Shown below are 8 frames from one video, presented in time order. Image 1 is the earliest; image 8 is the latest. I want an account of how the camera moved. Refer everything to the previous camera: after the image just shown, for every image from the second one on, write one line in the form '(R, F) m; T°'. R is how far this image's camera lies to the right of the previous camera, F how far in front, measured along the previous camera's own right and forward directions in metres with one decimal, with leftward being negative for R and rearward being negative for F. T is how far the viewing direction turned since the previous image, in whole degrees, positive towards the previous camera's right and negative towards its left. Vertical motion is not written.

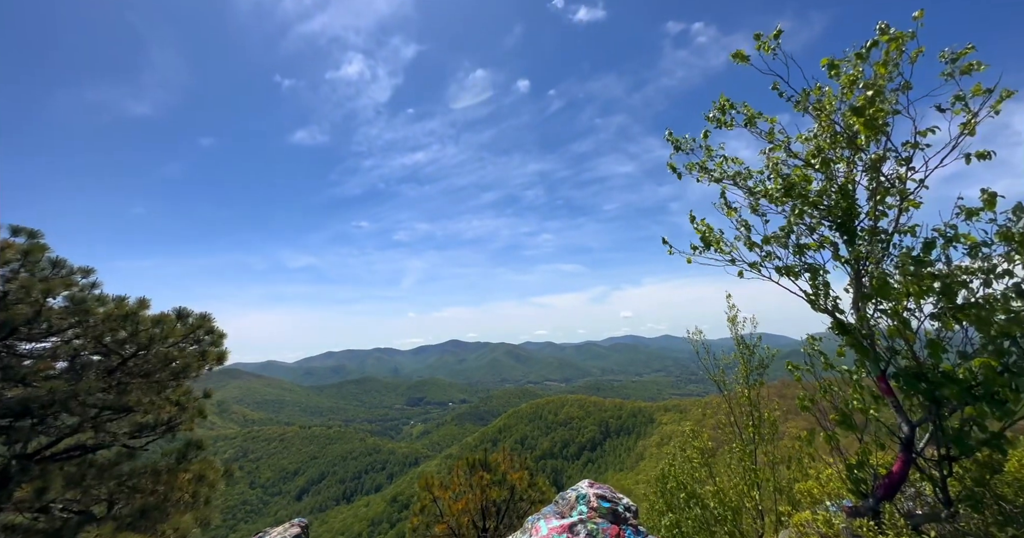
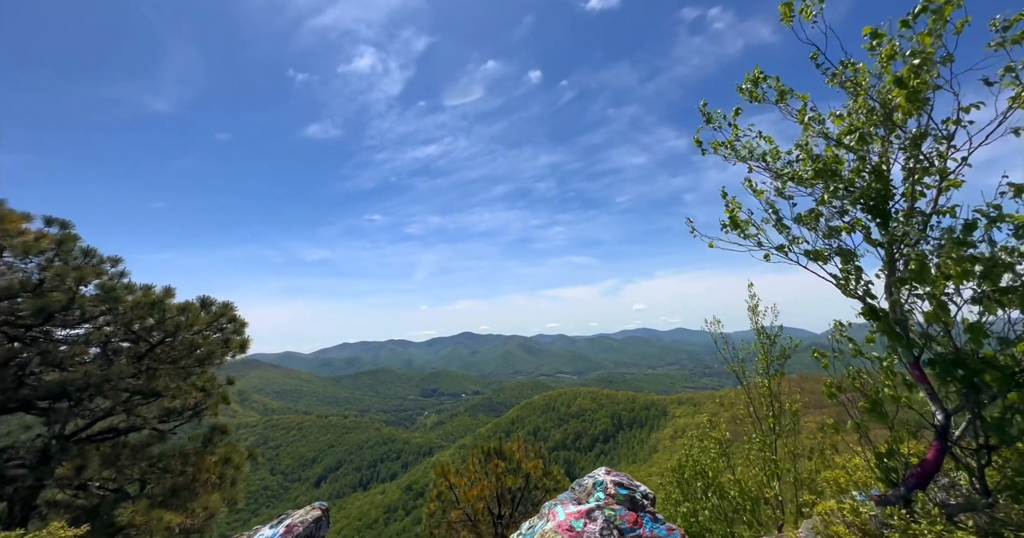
(-0.1, 0.0) m; -1°
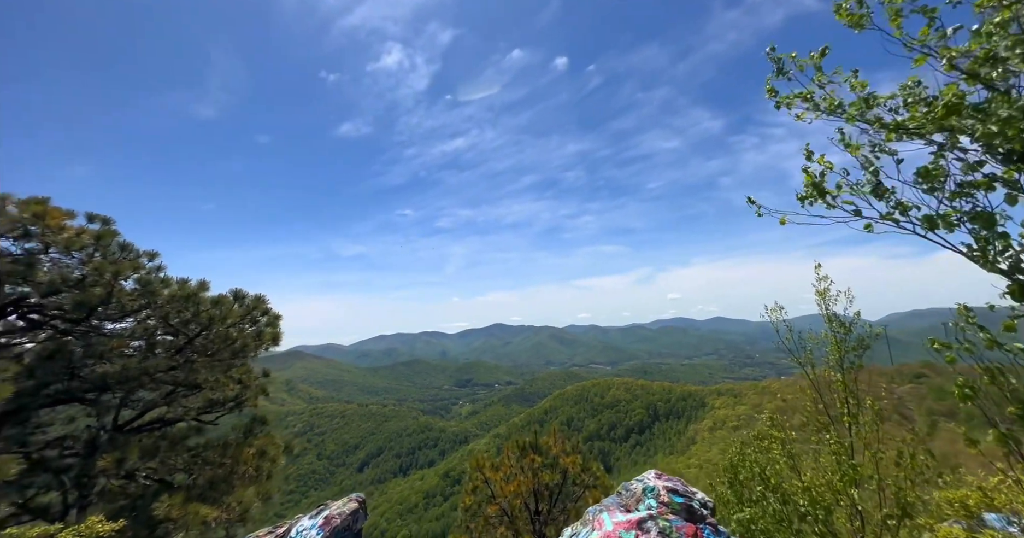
(-0.1, +0.5) m; -4°
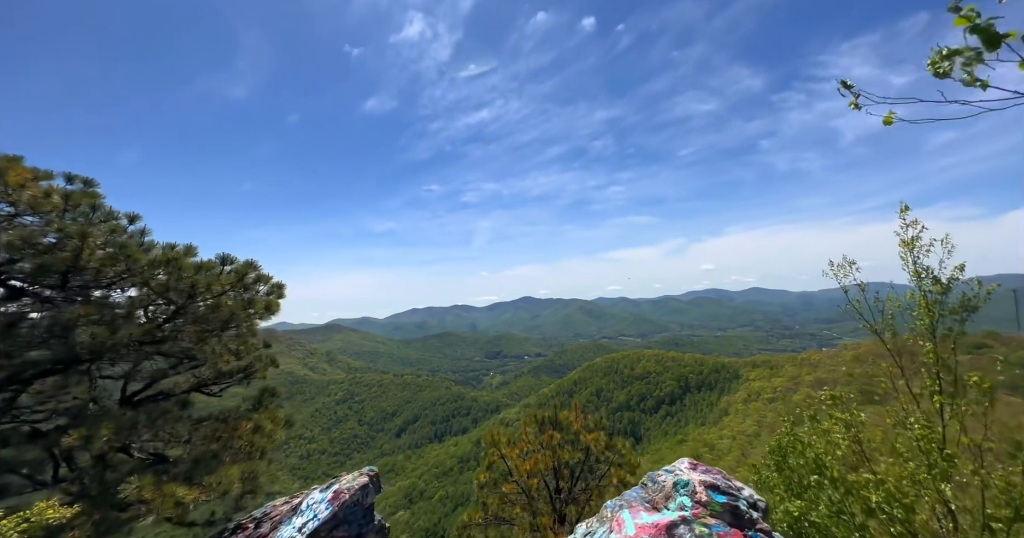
(+0.3, +1.0) m; -3°
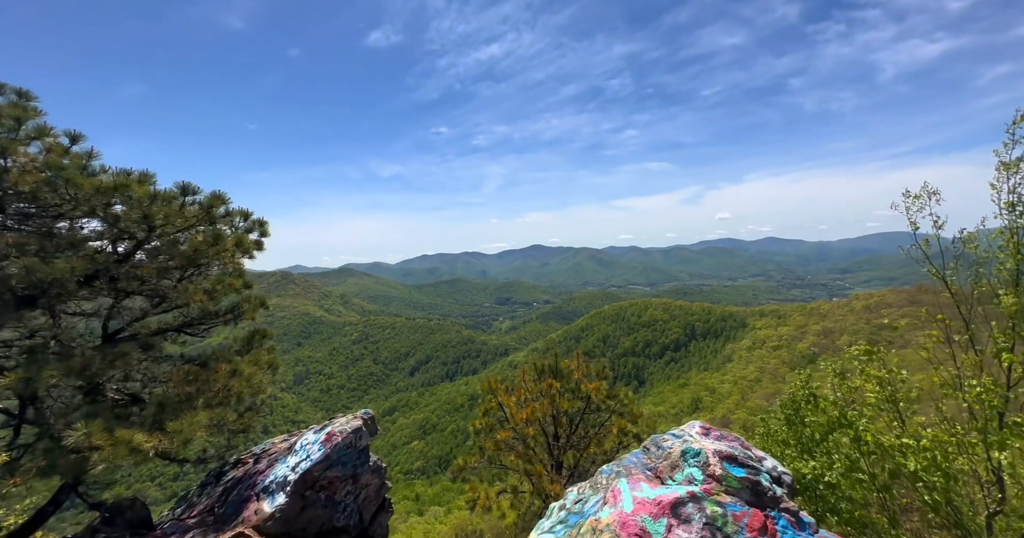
(+0.2, +0.8) m; -1°
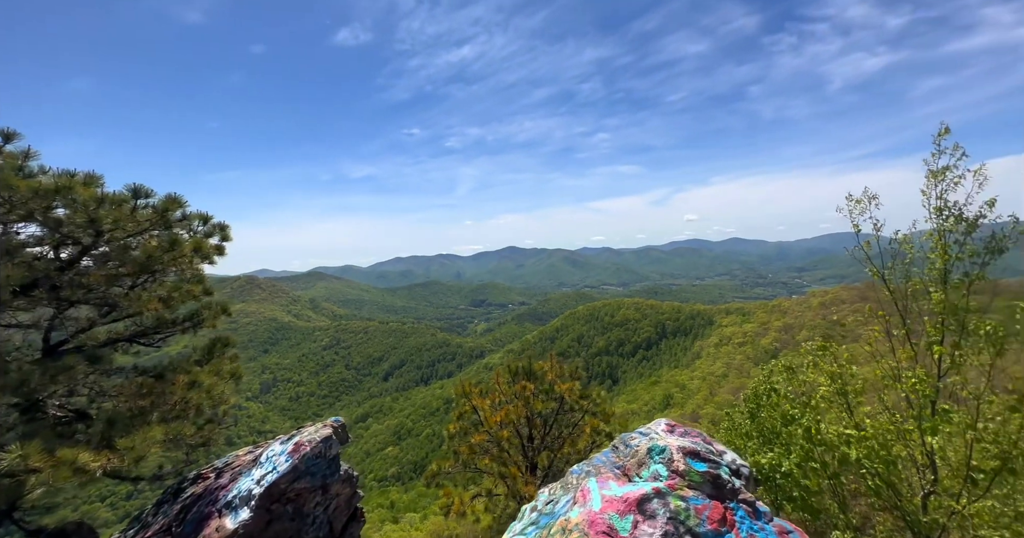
(0.0, -0.1) m; +3°
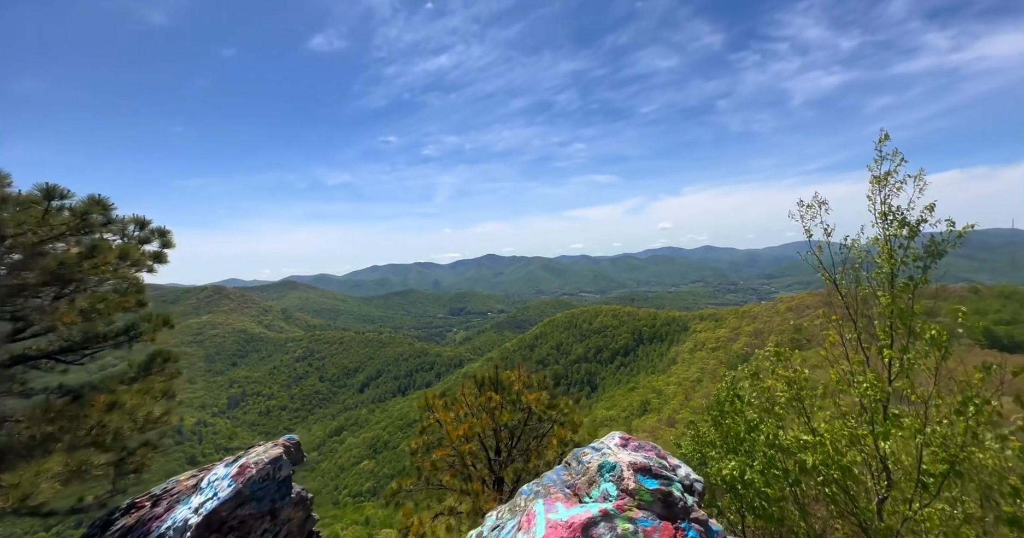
(+0.3, +0.2) m; +2°
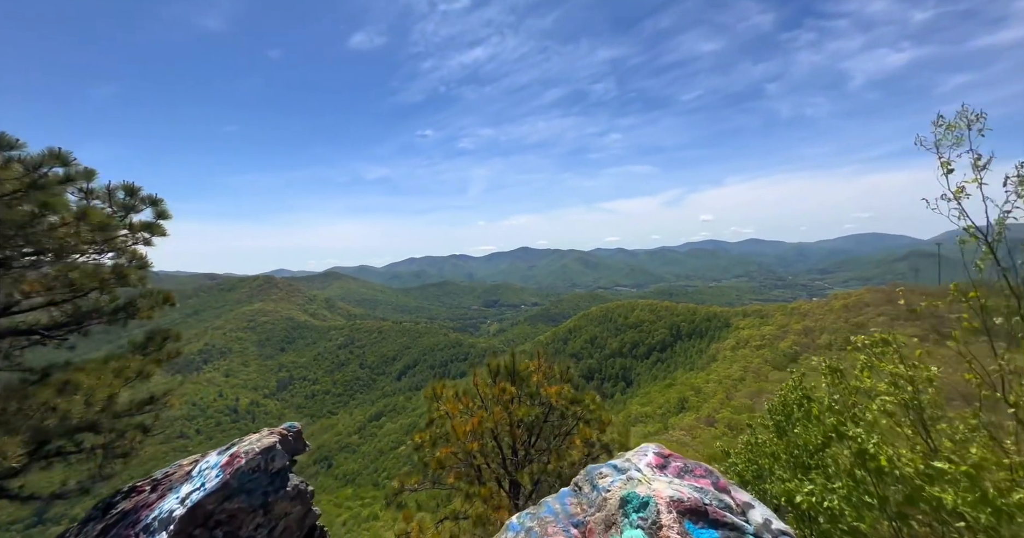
(+0.3, +1.3) m; -4°
